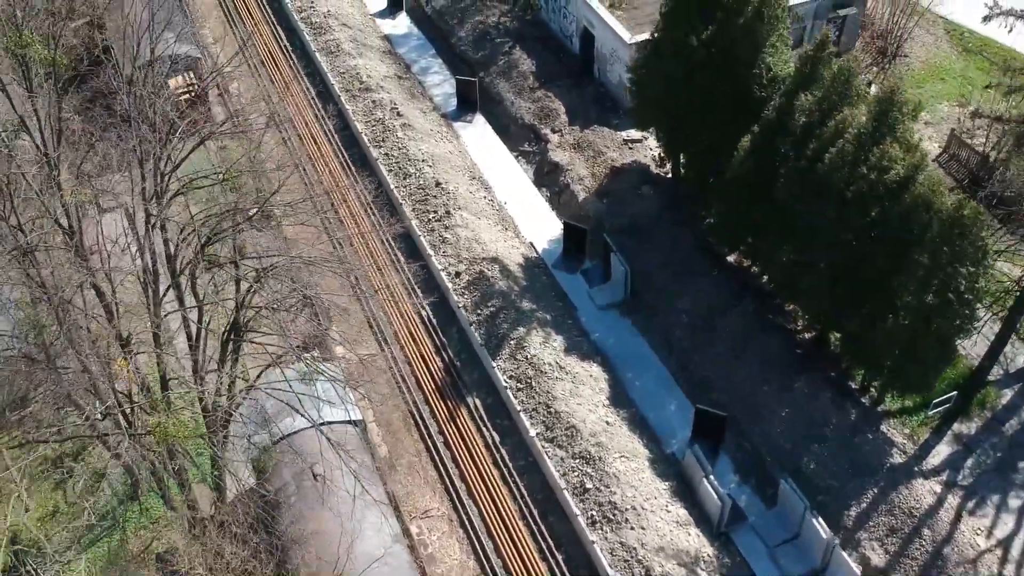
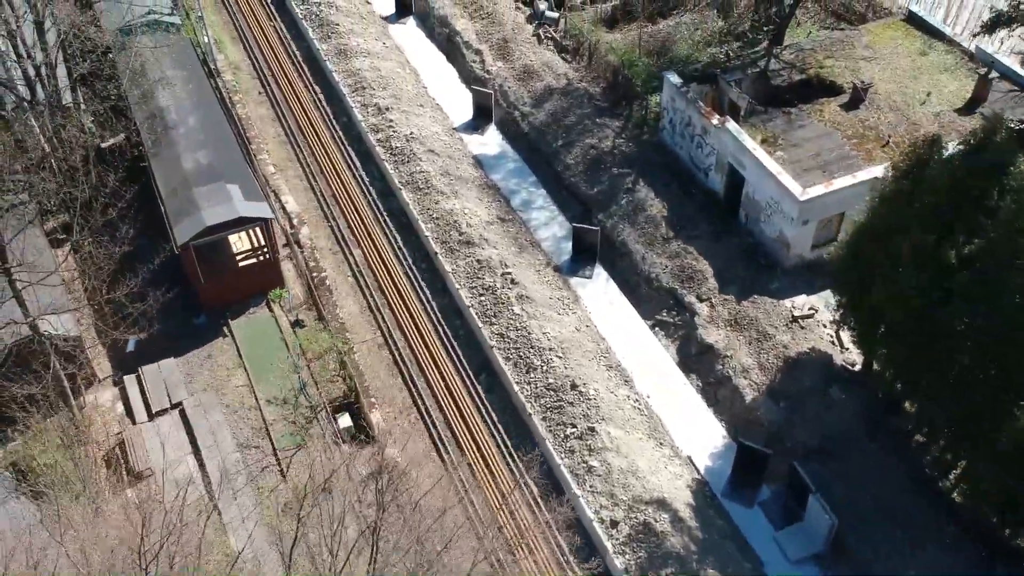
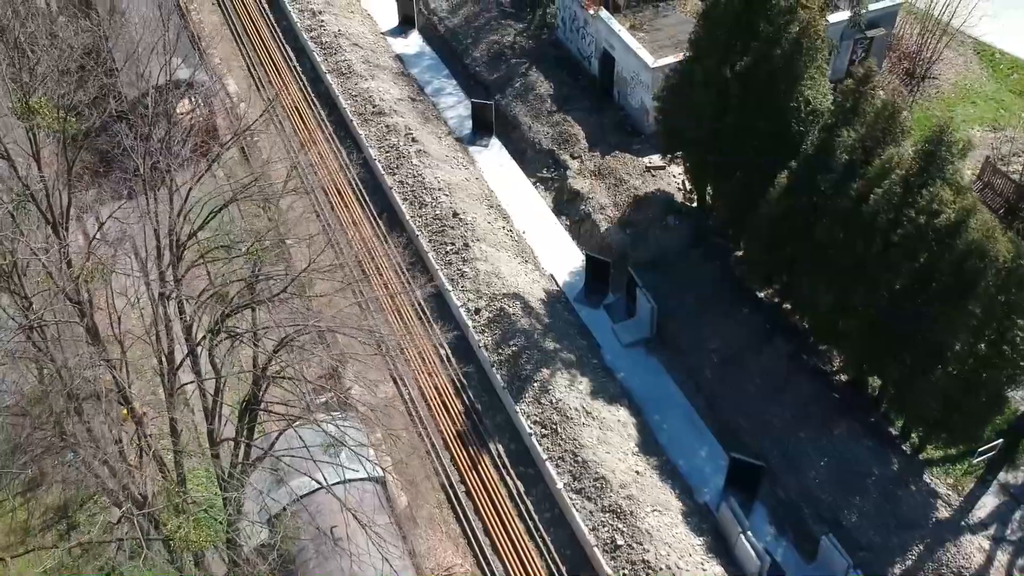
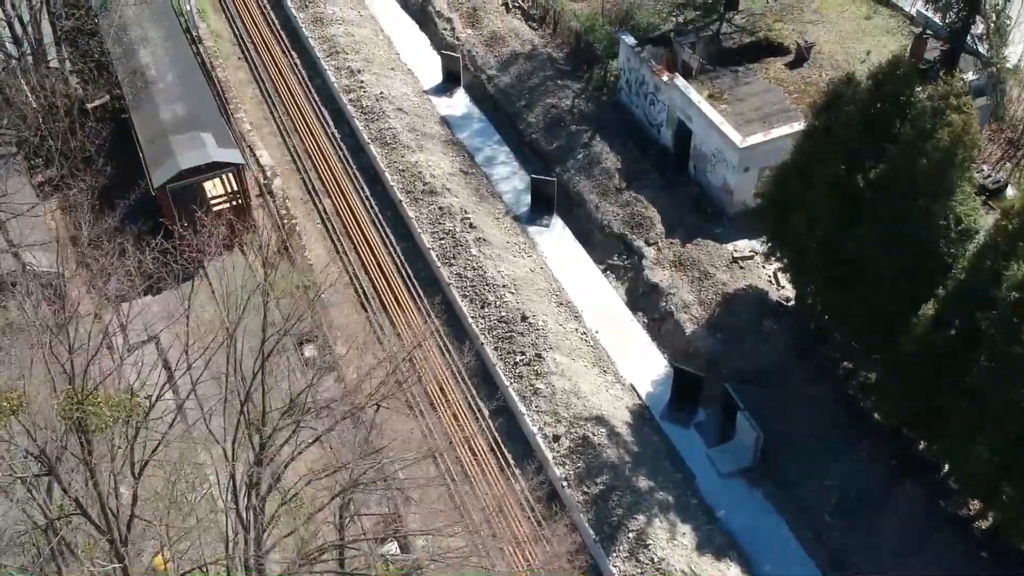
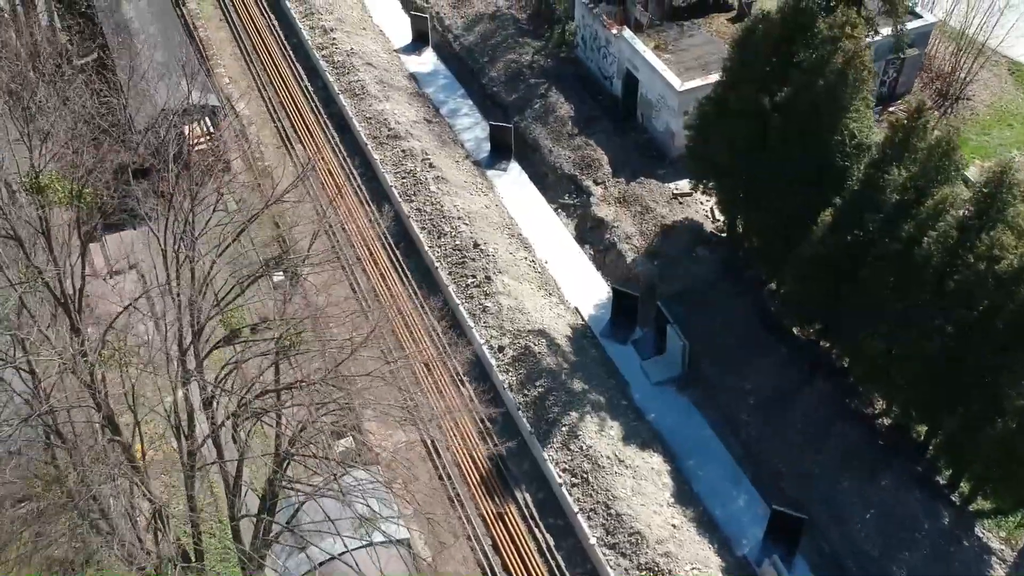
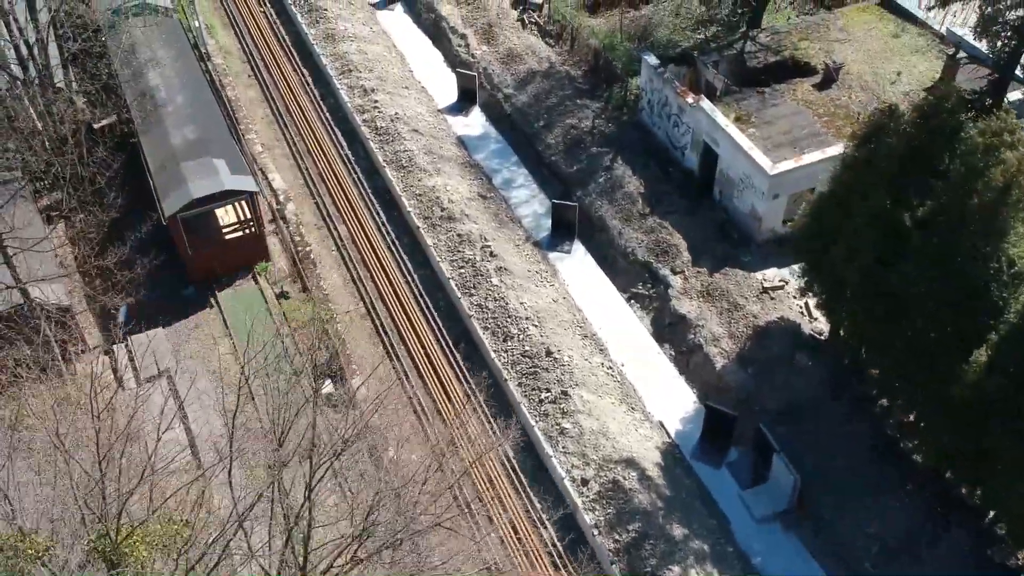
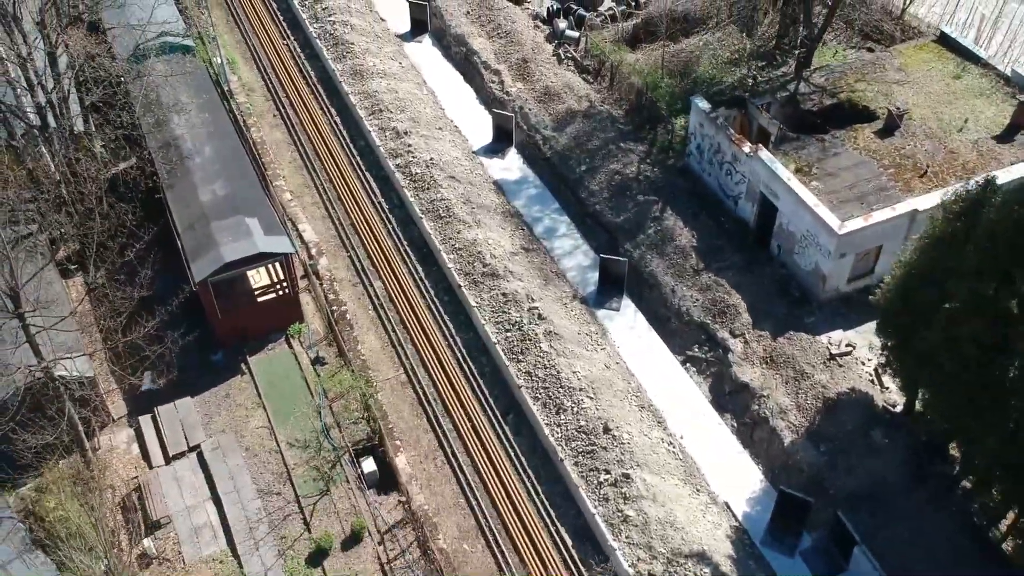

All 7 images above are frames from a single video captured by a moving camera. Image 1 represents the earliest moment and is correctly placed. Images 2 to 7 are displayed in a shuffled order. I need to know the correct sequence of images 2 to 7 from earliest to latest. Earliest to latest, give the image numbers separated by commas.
3, 5, 4, 6, 2, 7
